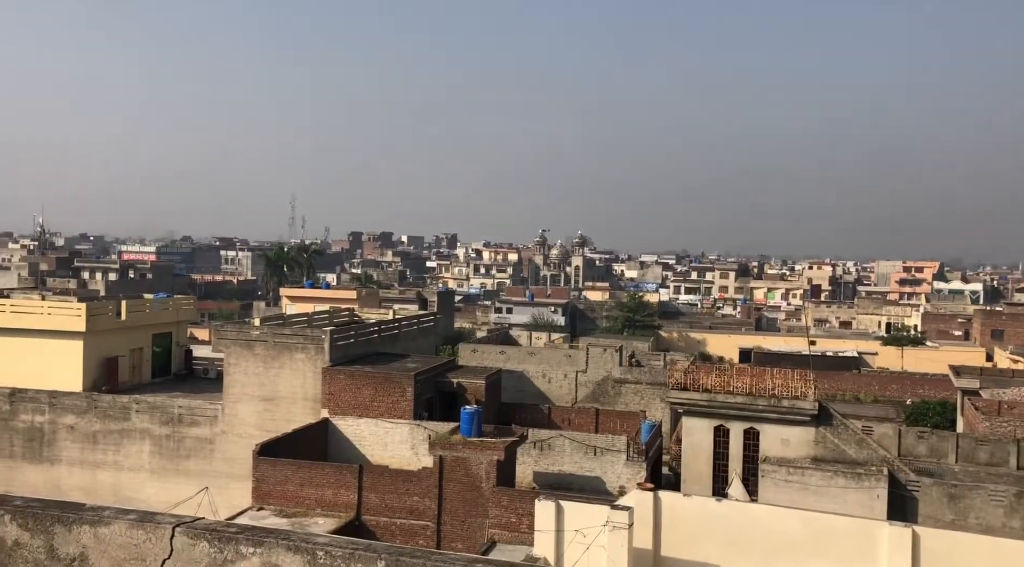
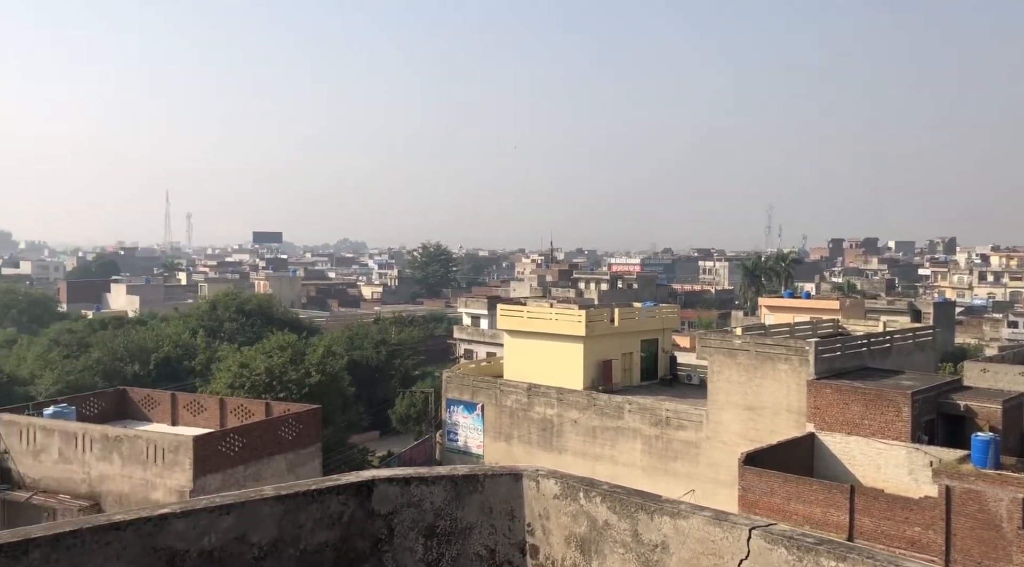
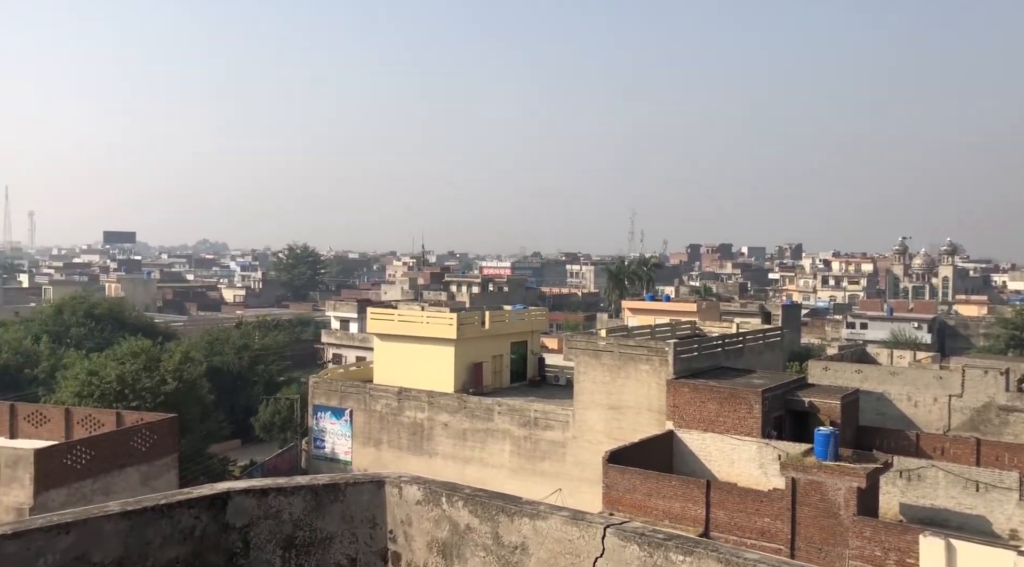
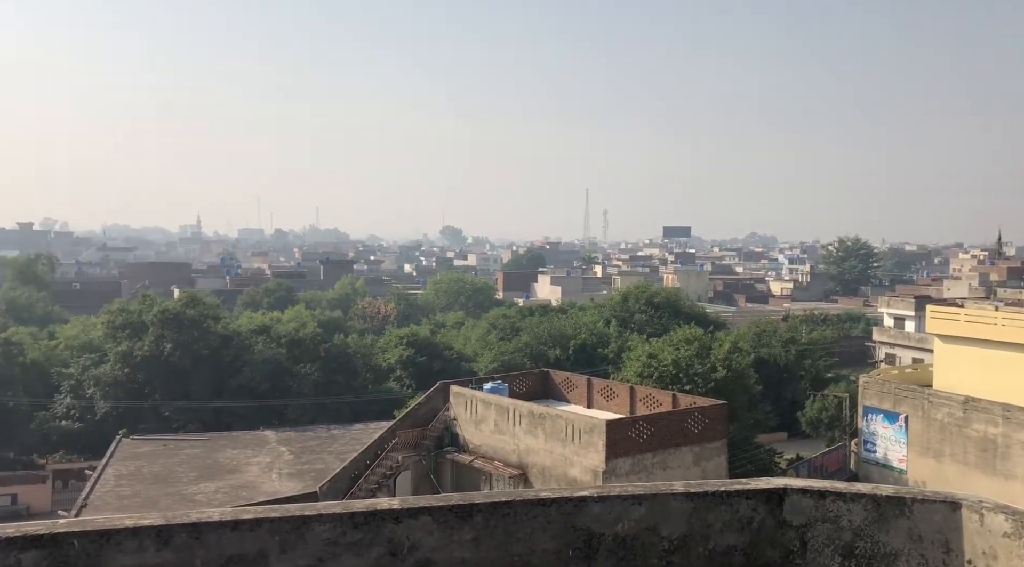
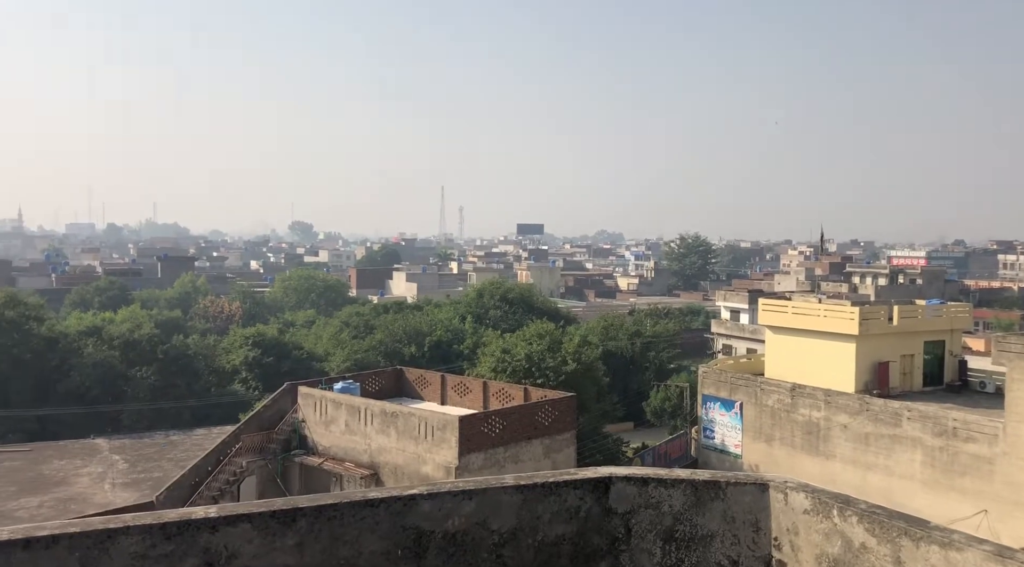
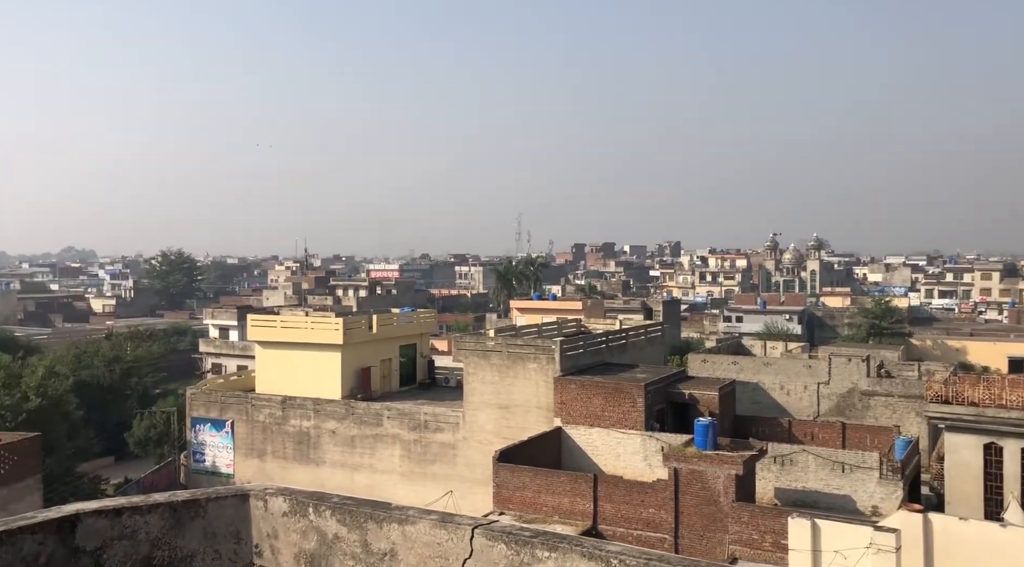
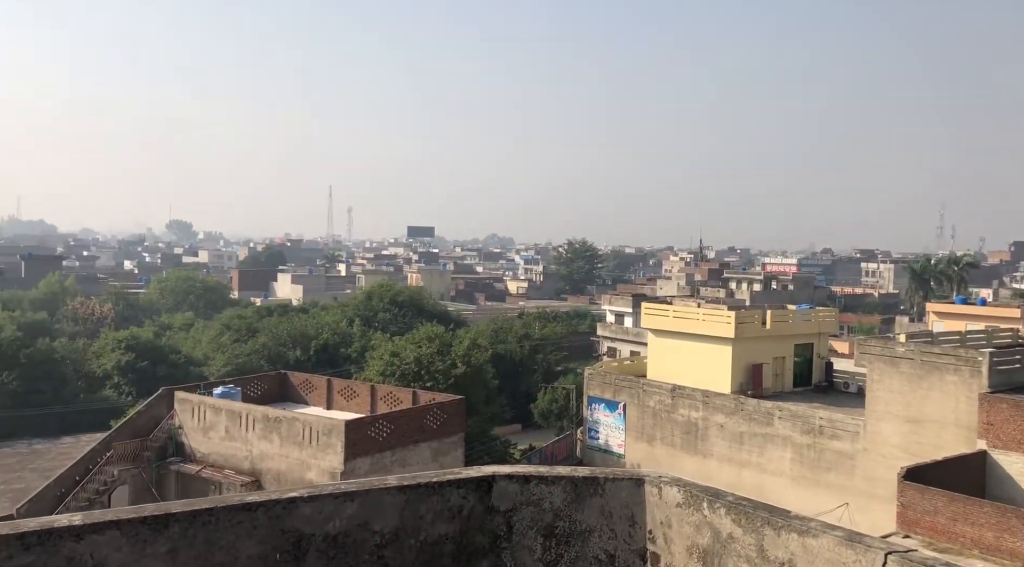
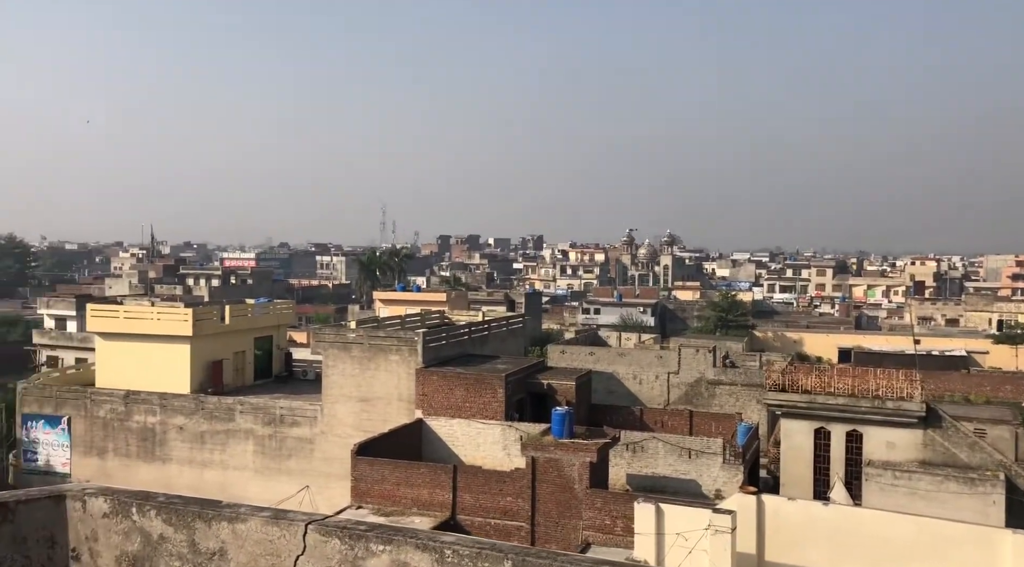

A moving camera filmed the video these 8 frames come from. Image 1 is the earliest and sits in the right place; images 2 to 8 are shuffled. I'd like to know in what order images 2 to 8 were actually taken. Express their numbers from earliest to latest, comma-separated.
8, 6, 3, 2, 7, 5, 4
